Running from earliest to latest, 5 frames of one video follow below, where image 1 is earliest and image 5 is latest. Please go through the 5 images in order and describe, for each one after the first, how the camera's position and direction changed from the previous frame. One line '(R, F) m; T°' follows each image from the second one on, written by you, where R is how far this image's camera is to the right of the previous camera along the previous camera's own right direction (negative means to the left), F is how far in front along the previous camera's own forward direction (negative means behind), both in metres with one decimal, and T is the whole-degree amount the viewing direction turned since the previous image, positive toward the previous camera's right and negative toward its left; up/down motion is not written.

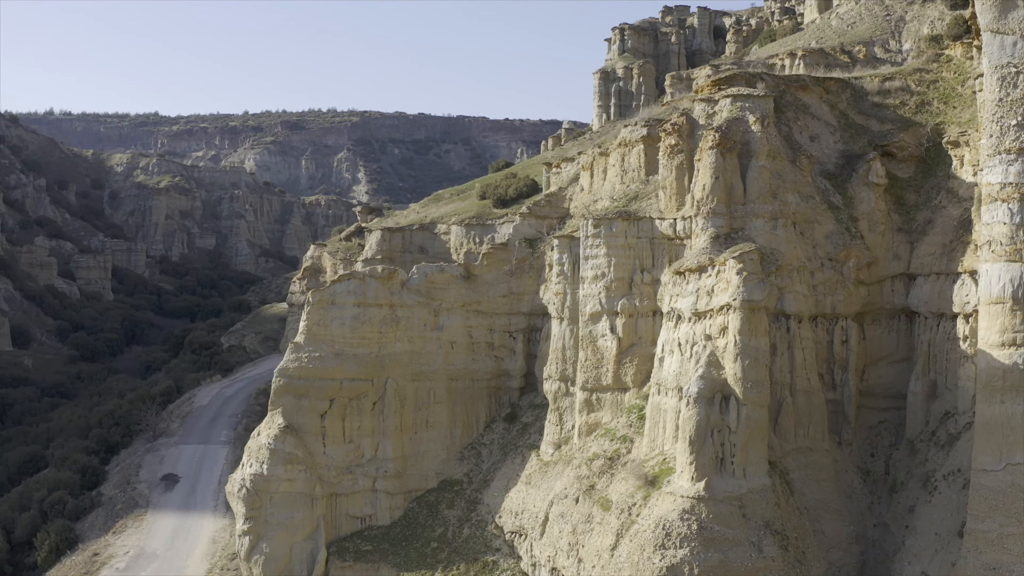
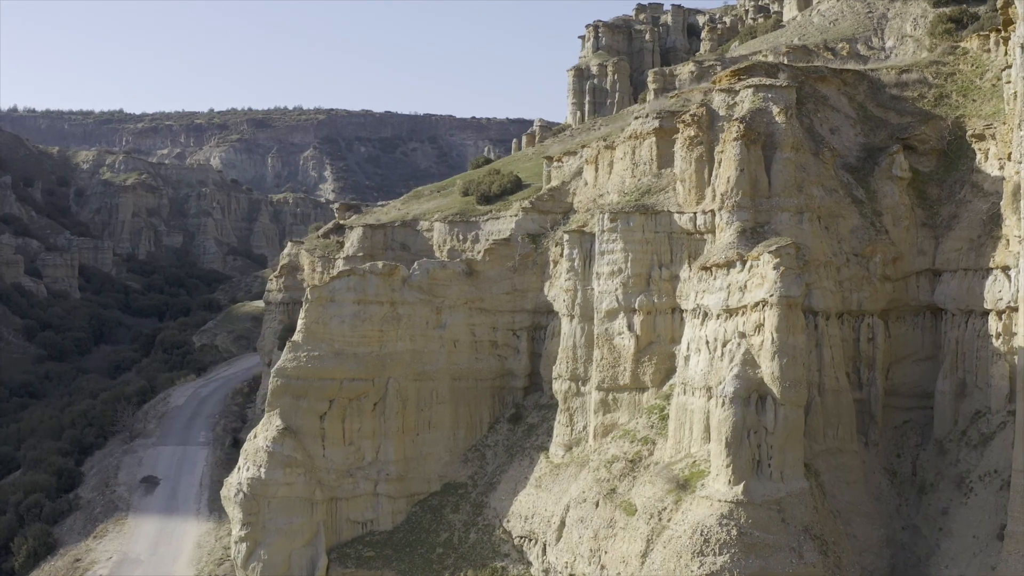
(-0.9, +0.9) m; +2°
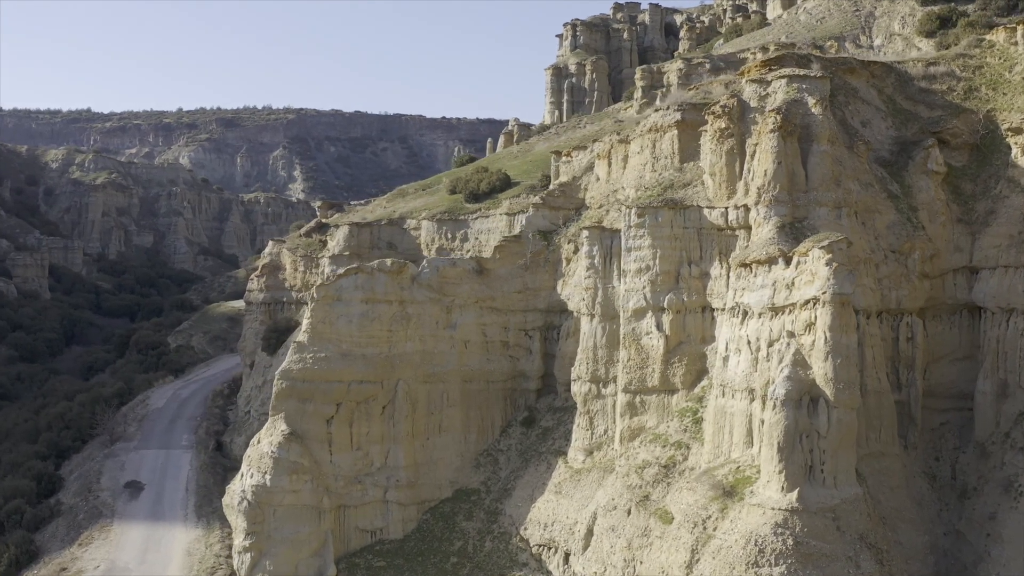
(-1.0, +1.0) m; +2°
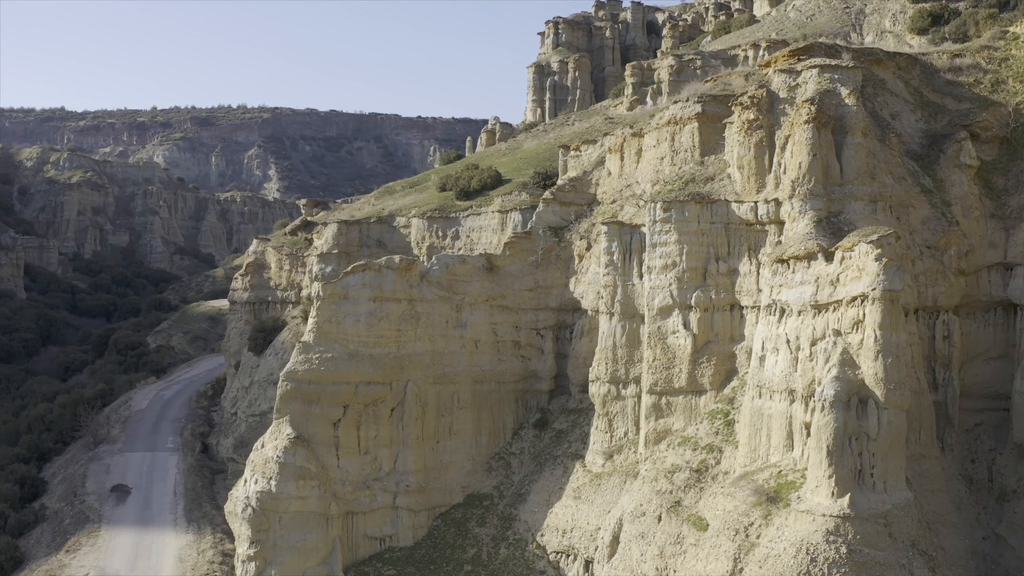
(-0.8, +0.8) m; +1°
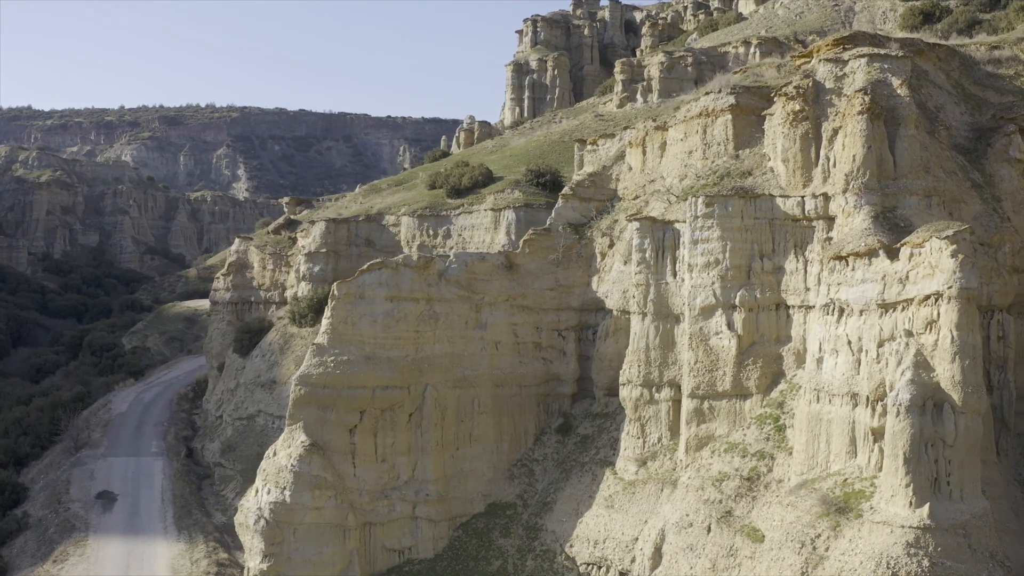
(-1.2, +1.0) m; +2°
